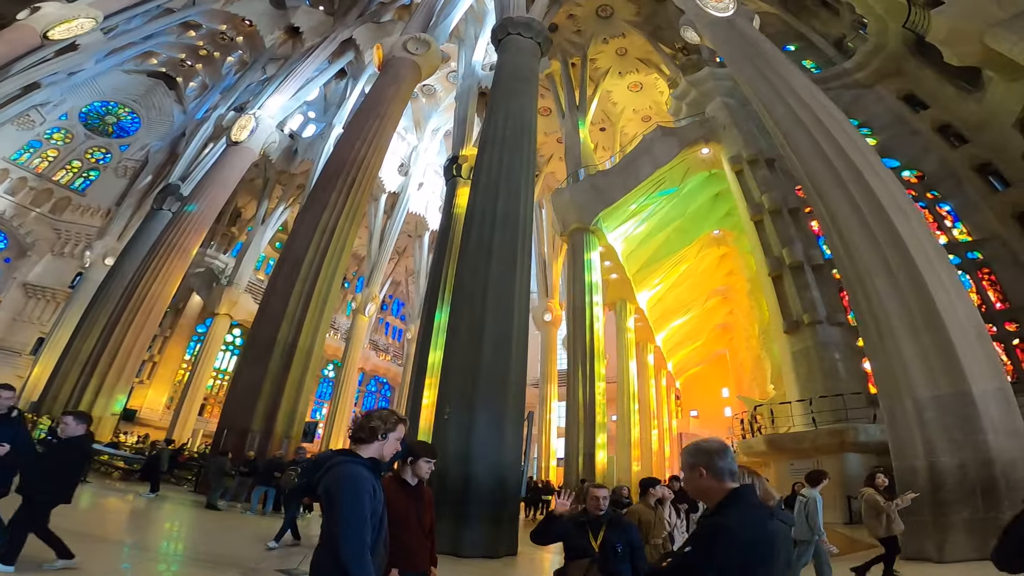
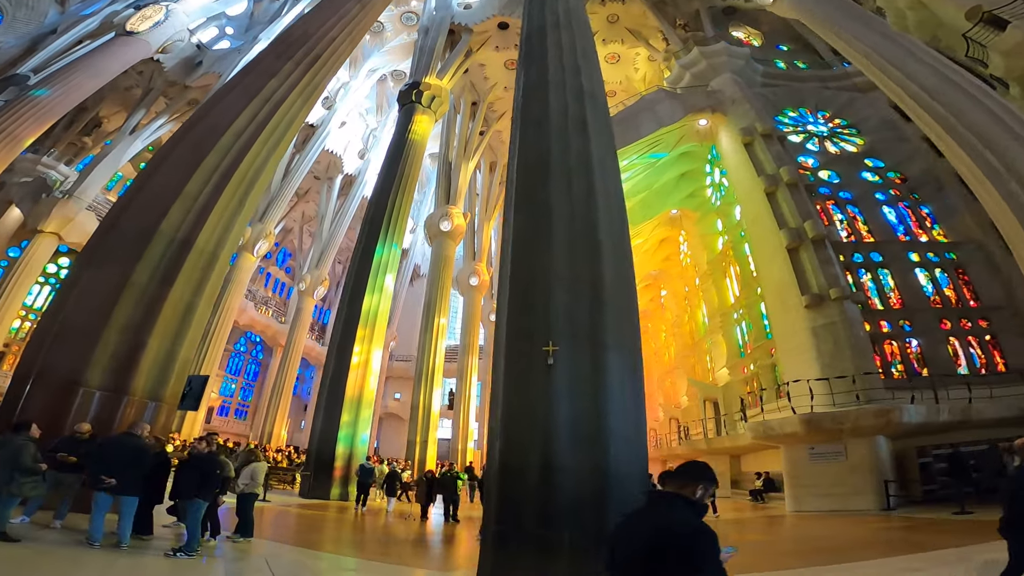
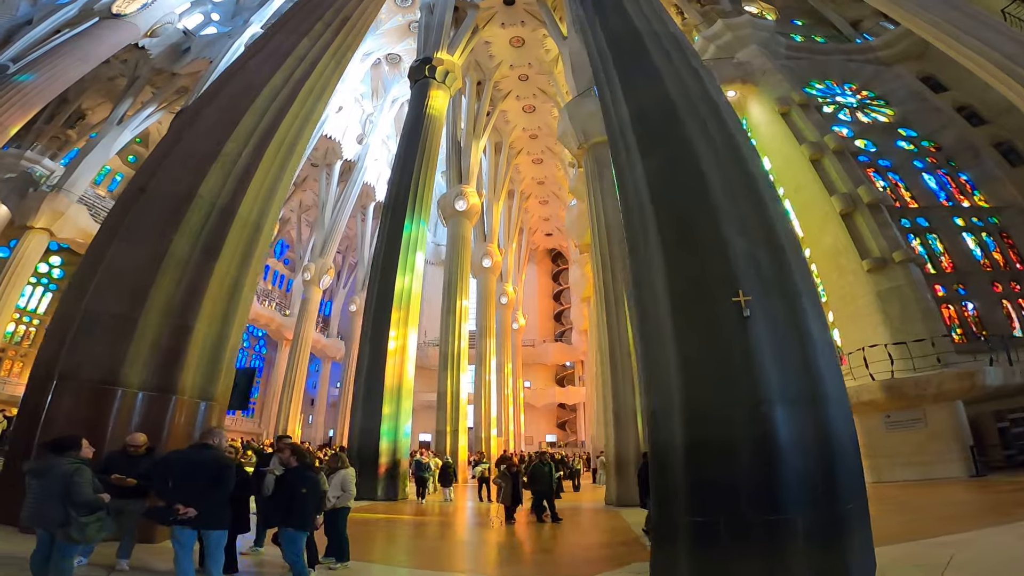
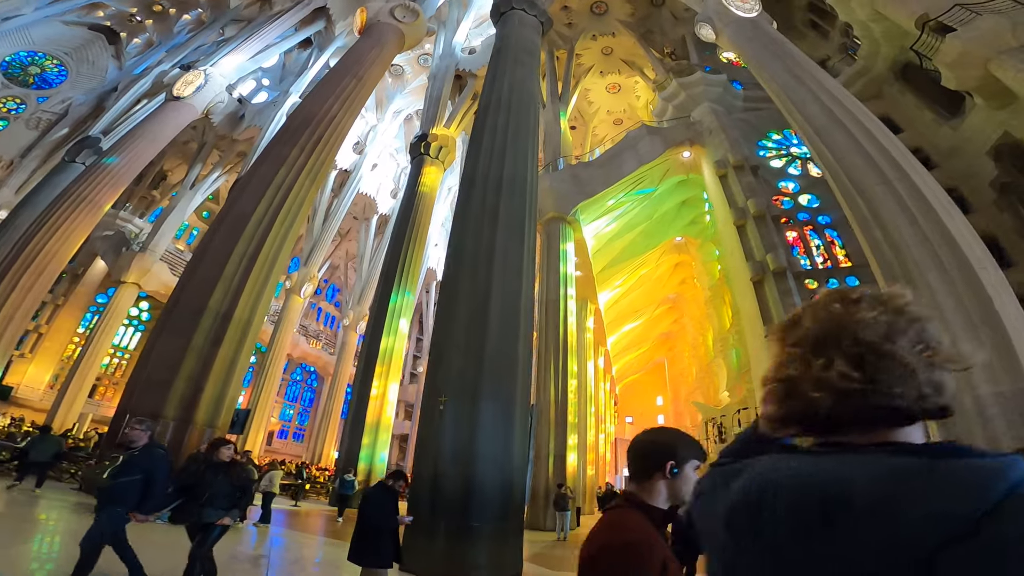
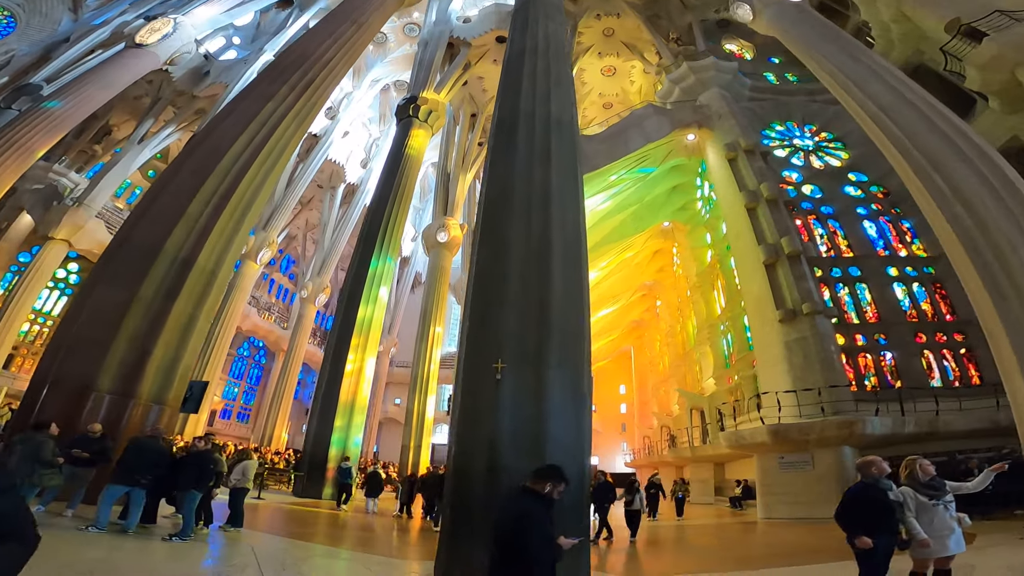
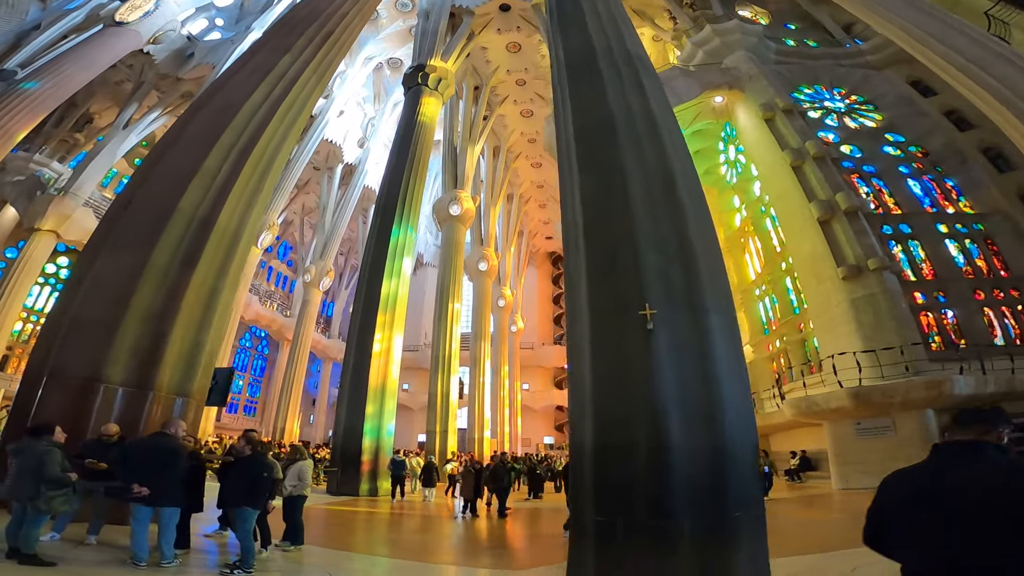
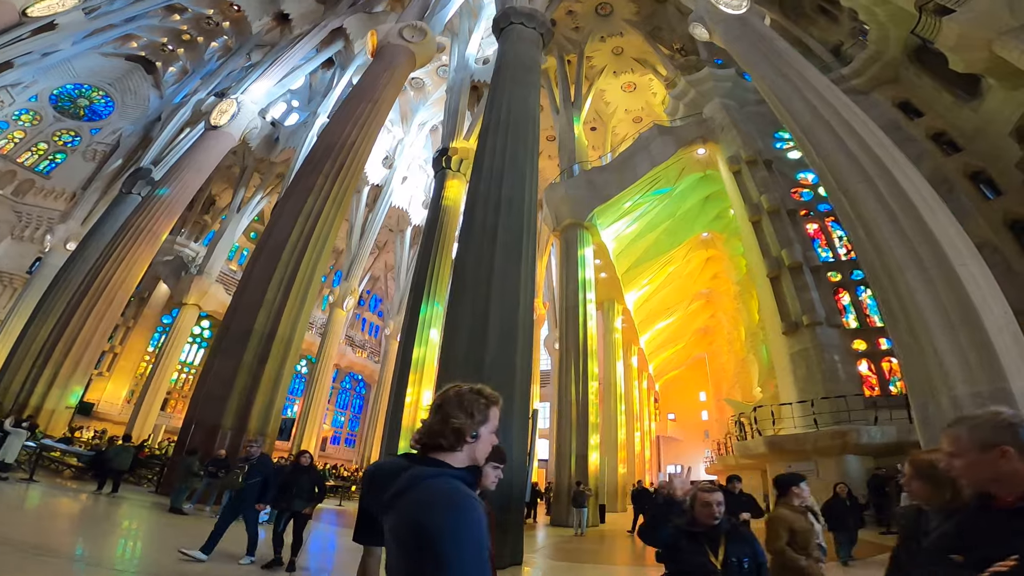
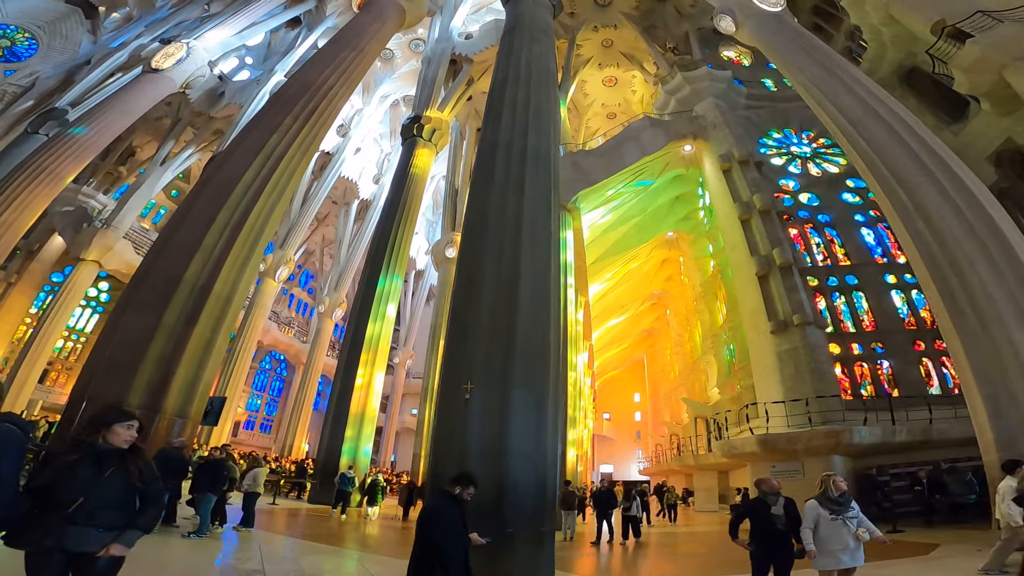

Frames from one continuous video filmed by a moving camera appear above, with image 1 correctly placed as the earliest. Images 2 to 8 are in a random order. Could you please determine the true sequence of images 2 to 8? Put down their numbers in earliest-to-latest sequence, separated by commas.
7, 4, 8, 5, 2, 6, 3
